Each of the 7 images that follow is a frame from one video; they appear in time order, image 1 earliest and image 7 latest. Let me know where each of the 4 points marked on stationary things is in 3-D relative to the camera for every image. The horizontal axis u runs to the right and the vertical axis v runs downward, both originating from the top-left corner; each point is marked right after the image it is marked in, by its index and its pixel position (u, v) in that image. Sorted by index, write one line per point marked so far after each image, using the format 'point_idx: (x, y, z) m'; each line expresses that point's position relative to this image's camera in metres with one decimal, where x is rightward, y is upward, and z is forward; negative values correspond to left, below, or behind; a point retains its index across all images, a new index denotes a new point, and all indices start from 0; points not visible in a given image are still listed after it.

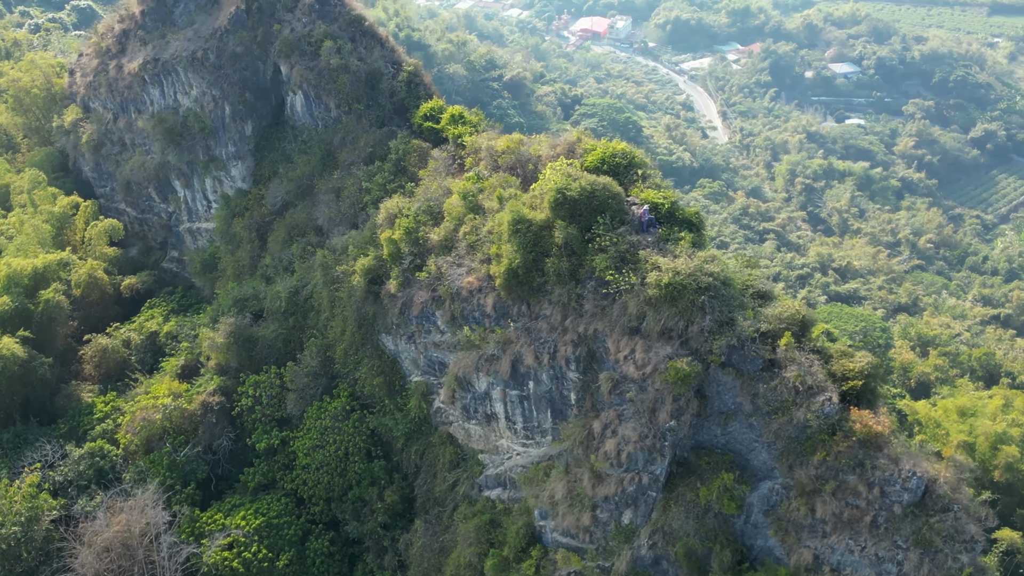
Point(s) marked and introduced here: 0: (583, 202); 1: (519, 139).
0: (+0.9, +1.0, +15.5) m
1: (+0.2, +2.2, +18.6) m
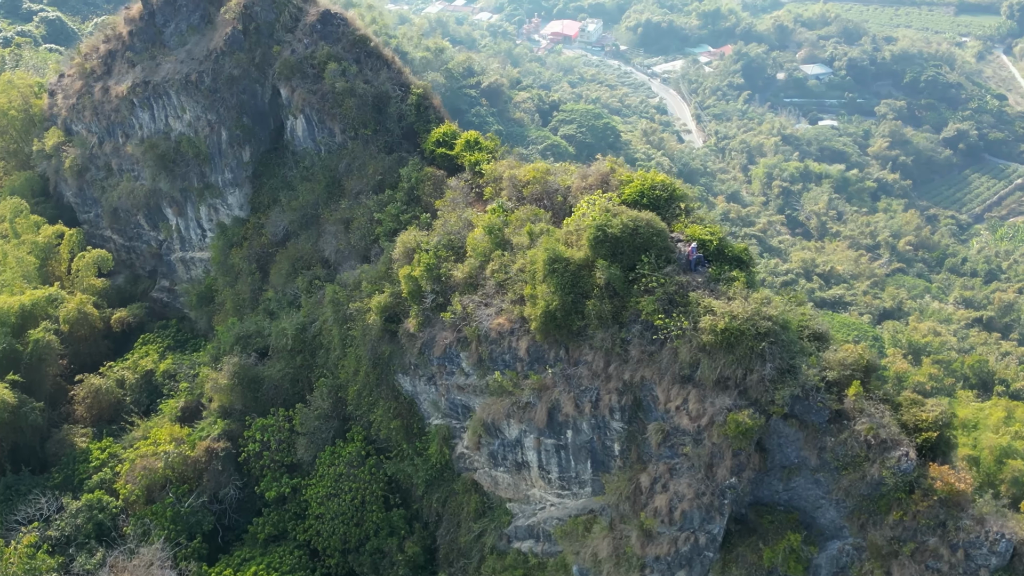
0: (+1.3, +0.5, +14.5) m
1: (+0.5, +1.6, +17.5) m
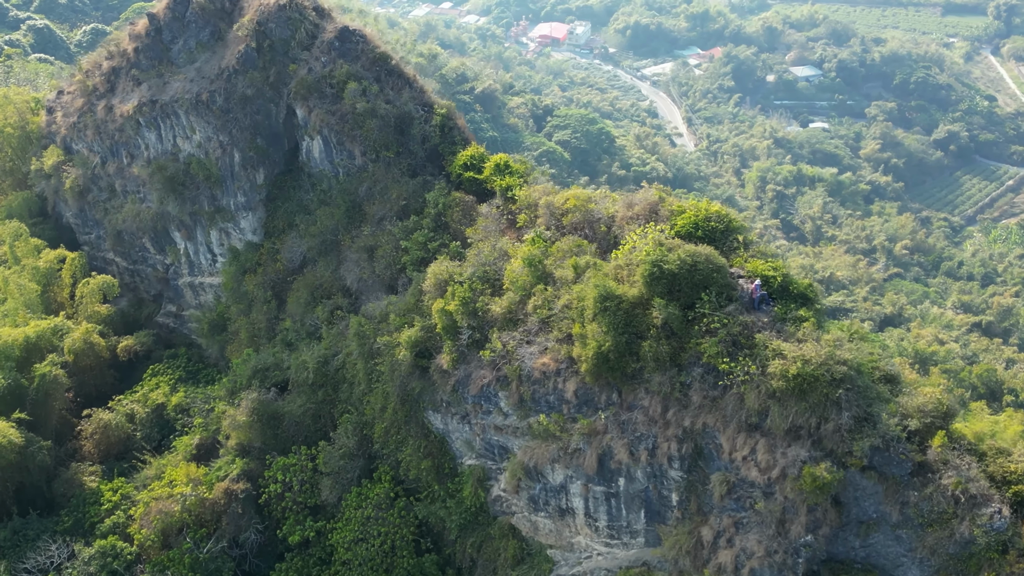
0: (+1.8, +0.1, +13.6) m
1: (+1.0, +1.2, +16.6) m
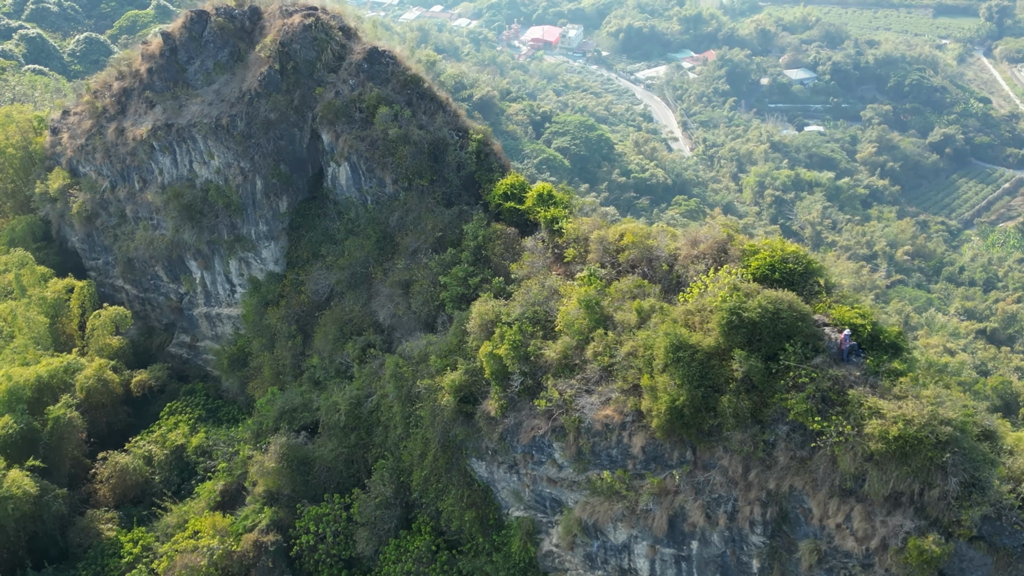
0: (+2.5, -0.4, +12.5) m
1: (+1.6, +0.7, +15.6) m
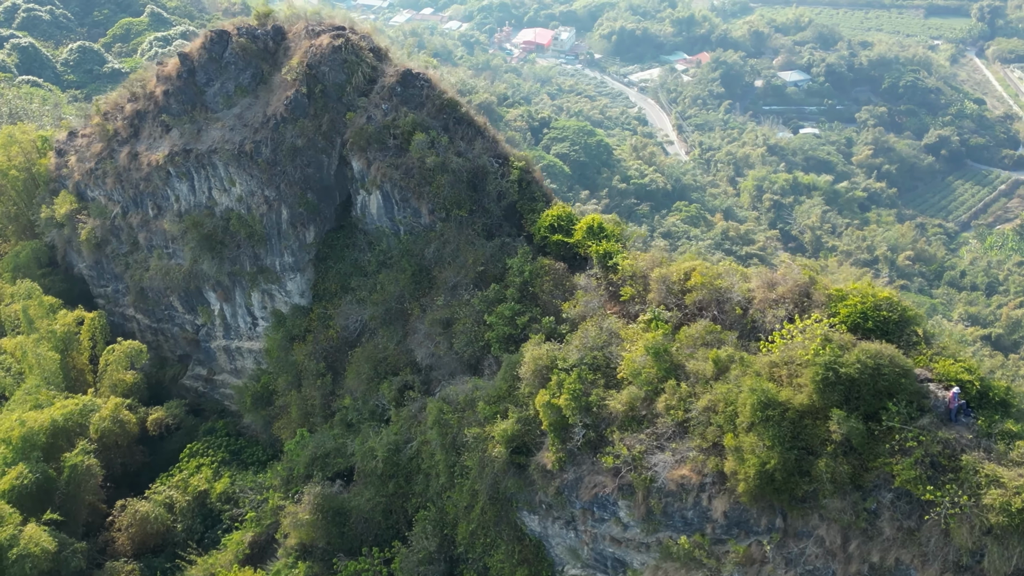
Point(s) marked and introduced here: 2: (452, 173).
0: (+3.2, -0.8, +11.5) m
1: (+2.2, +0.2, +14.6) m
2: (-0.8, +1.6, +17.6) m
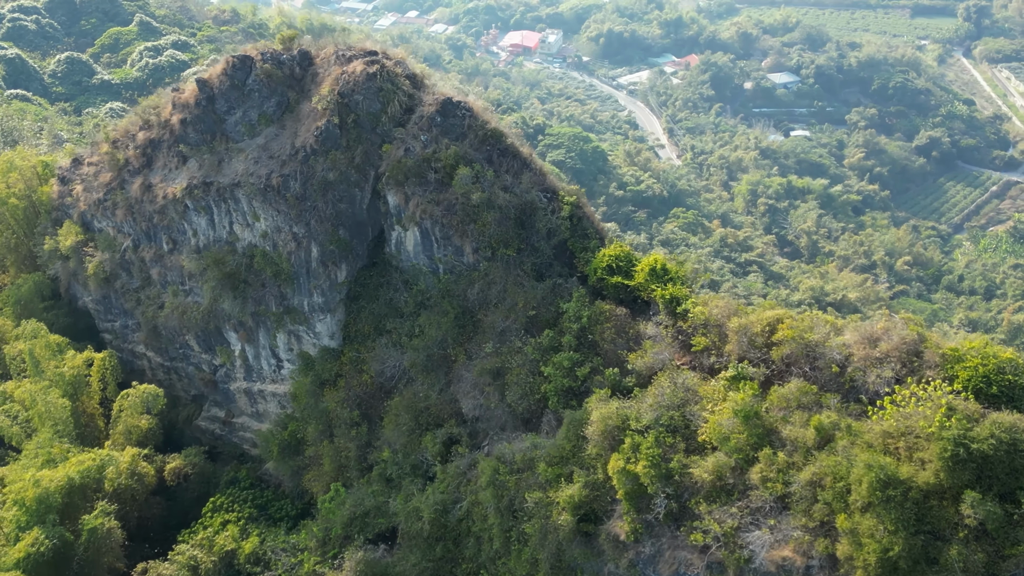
0: (+3.9, -1.4, +10.3) m
1: (+2.9, -0.3, +13.4) m
2: (-0.2, +1.0, +16.4) m
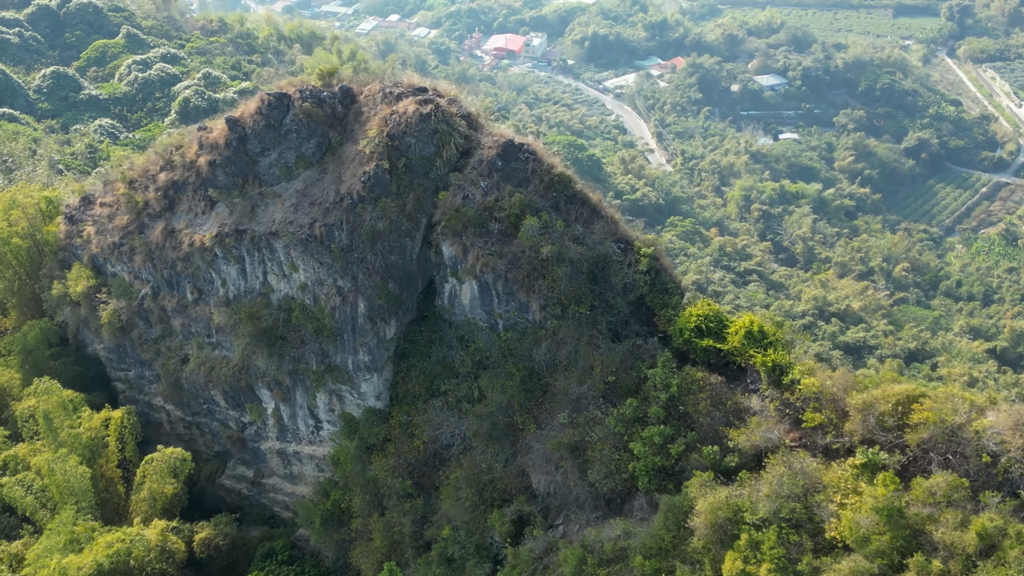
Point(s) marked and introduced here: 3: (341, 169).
0: (+4.9, -2.1, +8.9) m
1: (+3.9, -1.0, +12.0) m
2: (+0.7, +0.3, +14.9) m
3: (-2.3, +1.6, +16.7) m
